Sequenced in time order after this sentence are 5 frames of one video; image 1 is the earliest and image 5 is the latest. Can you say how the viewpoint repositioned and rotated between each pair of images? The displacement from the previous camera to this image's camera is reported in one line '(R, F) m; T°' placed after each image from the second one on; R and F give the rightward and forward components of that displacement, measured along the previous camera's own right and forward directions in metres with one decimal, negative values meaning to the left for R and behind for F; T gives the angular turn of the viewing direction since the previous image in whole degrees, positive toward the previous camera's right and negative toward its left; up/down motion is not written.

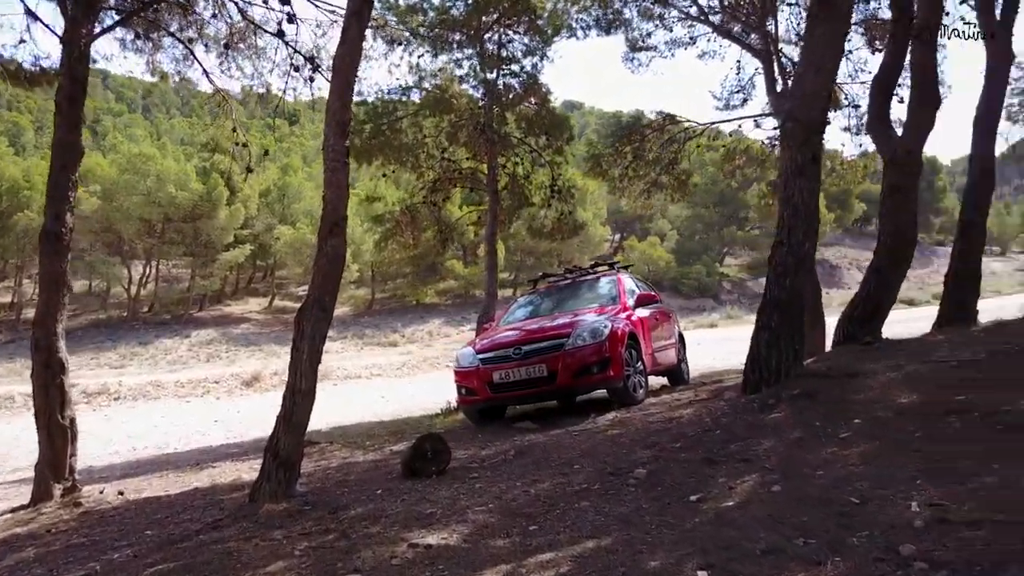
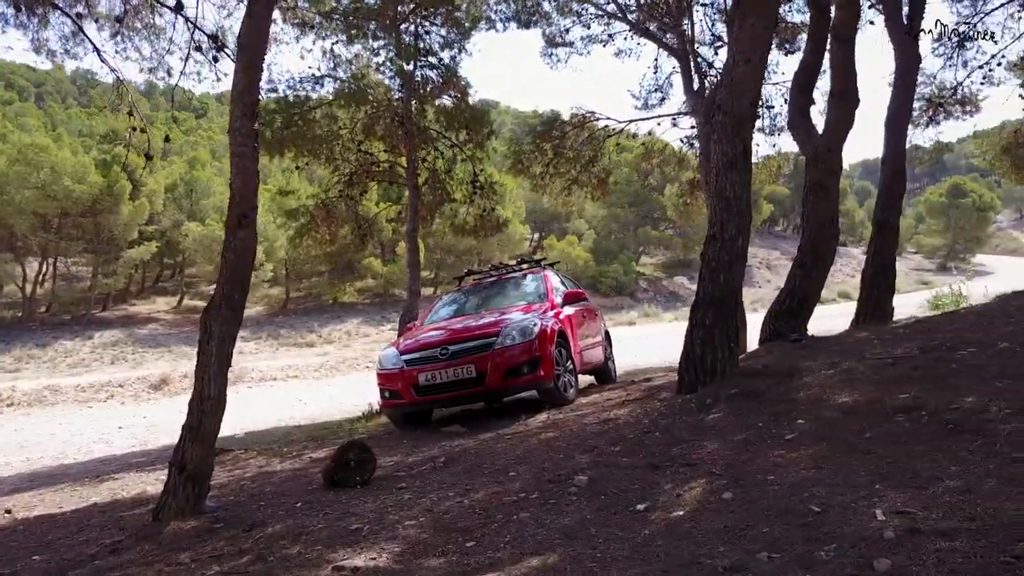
(-0.1, +0.3) m; +6°
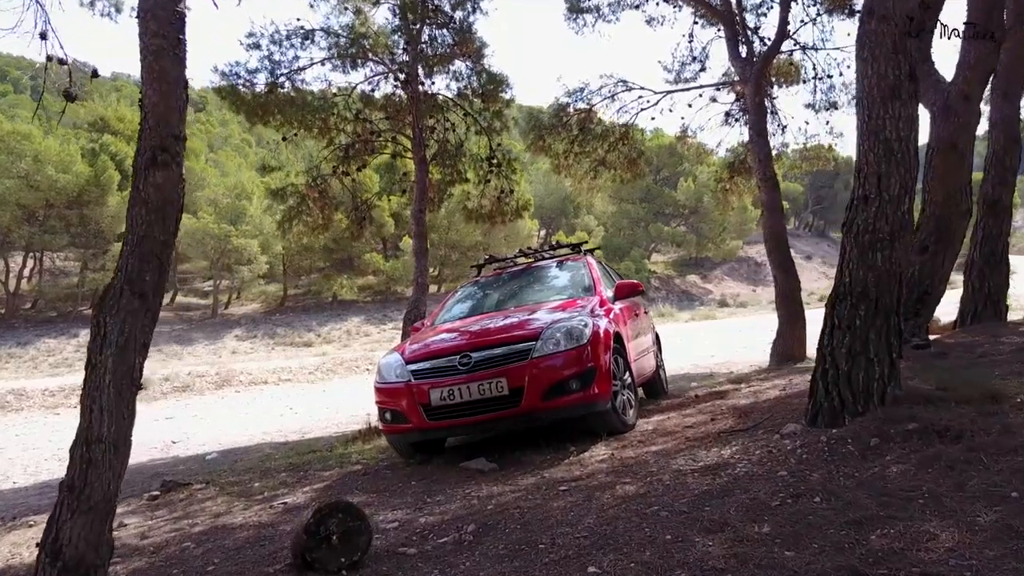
(-0.3, +1.7) m; 0°
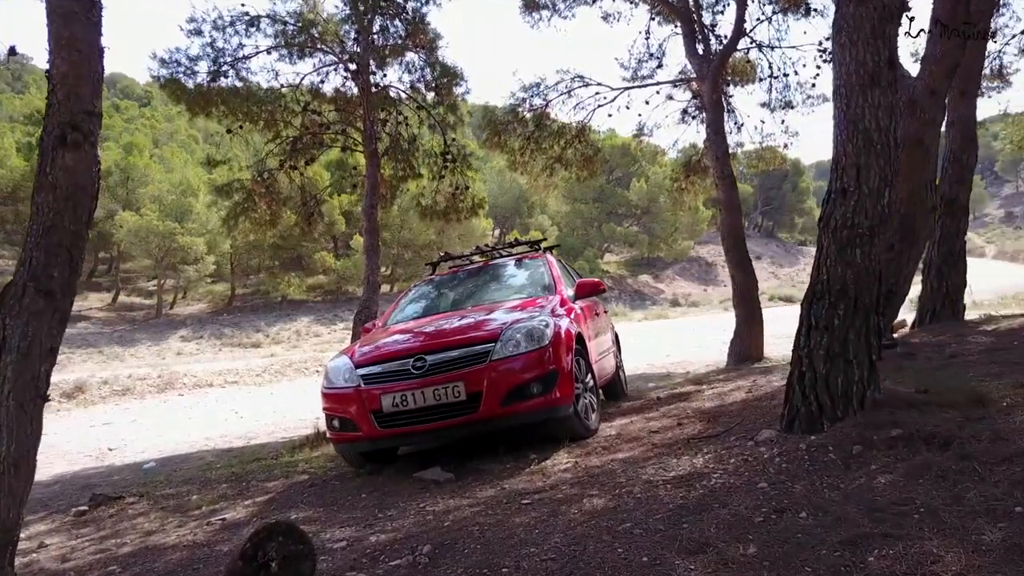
(0.0, +0.3) m; +3°
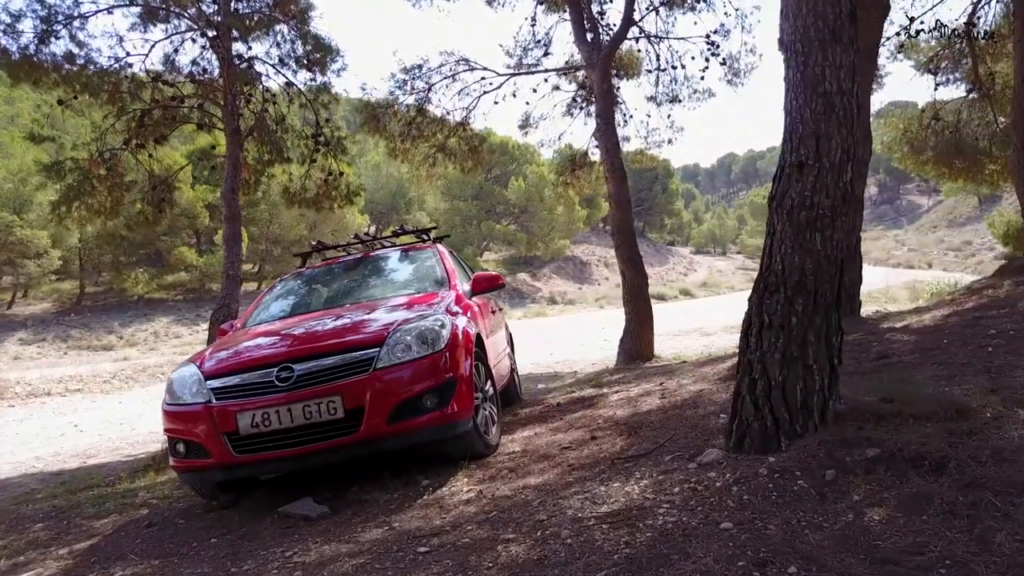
(-0.1, +0.7) m; +9°
